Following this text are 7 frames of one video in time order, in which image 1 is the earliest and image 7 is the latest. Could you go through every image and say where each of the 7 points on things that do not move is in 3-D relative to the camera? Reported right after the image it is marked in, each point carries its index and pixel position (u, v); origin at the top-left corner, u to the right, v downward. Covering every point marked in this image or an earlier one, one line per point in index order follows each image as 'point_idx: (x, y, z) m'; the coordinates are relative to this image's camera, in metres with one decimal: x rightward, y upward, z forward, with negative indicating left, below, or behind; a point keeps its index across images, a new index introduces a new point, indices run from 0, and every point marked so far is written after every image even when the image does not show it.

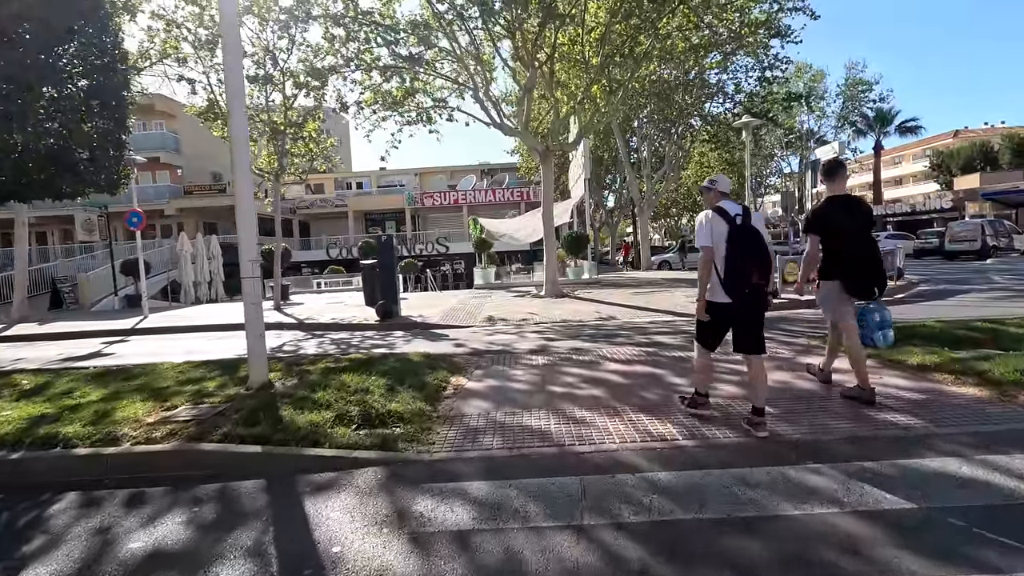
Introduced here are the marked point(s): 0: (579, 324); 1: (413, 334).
0: (+1.4, -0.8, +11.2) m
1: (-2.0, -1.0, +11.0) m
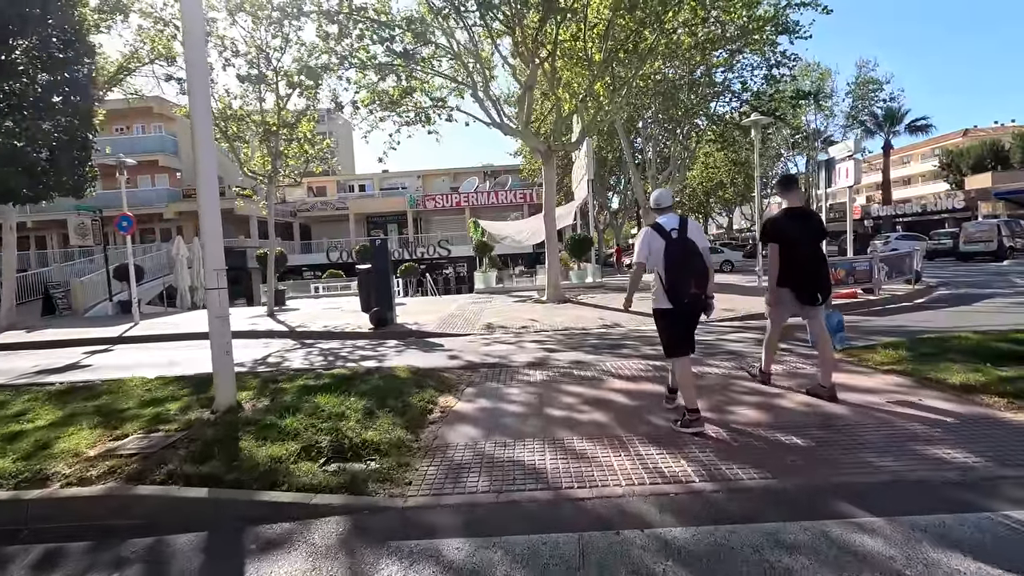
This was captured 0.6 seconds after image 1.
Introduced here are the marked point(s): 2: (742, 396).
0: (+1.4, -0.9, +10.6) m
1: (-2.1, -1.1, +10.4) m
2: (+2.3, -1.1, +5.3) m
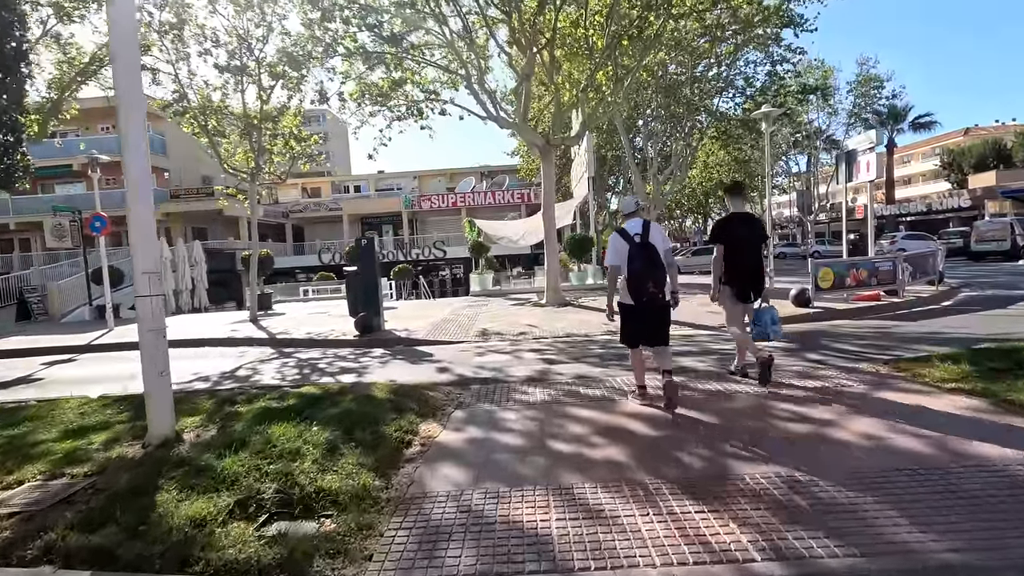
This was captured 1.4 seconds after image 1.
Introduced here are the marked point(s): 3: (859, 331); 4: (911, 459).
0: (+1.3, -1.0, +9.7) m
1: (-2.1, -1.2, +9.5) m
2: (+2.3, -1.1, +4.4) m
3: (+5.9, -0.7, +9.0) m
4: (+2.7, -1.2, +3.6) m
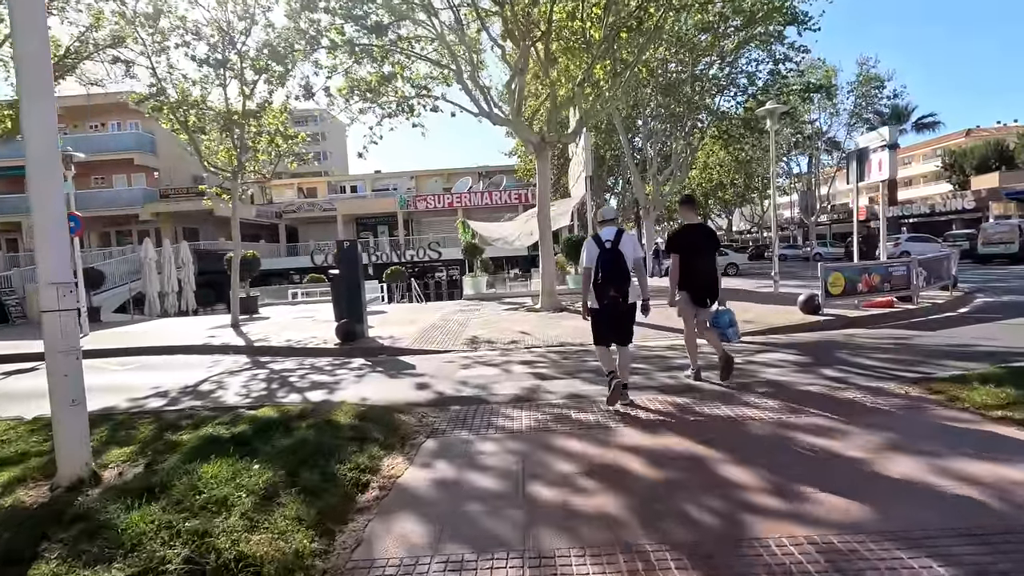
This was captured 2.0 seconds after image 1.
0: (+1.1, -1.1, +9.0) m
1: (-2.3, -1.3, +8.8) m
2: (+2.1, -1.2, +3.7) m
3: (+5.7, -0.9, +8.3) m
4: (+2.5, -1.3, +2.9) m
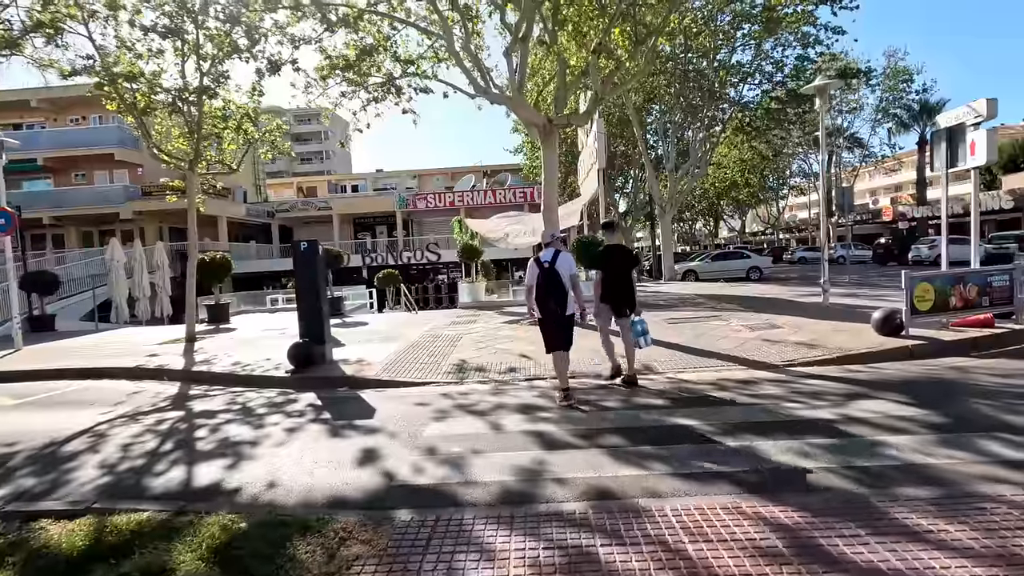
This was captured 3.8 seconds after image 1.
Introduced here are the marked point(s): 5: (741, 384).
0: (+1.1, -1.3, +6.7) m
1: (-2.4, -1.5, +6.6) m
2: (+2.0, -1.4, +1.5) m
3: (+5.7, -1.1, +6.0) m
4: (+2.4, -1.5, +0.7) m
5: (+2.9, -1.2, +6.8) m
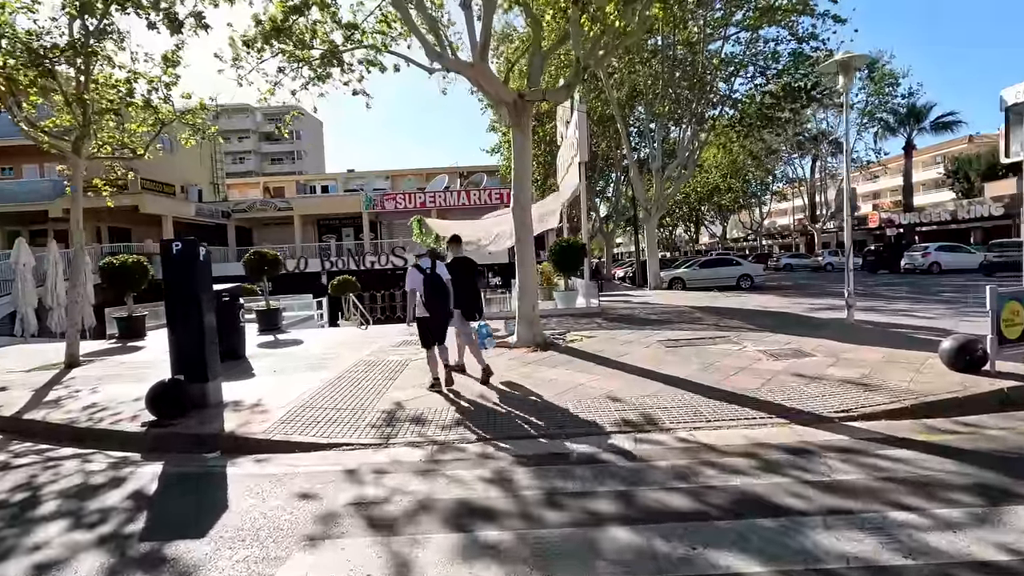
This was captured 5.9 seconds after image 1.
0: (+0.5, -1.5, +4.4) m
1: (-2.9, -1.7, +4.1) m
2: (+1.7, -1.6, -0.8) m
3: (+5.2, -1.3, +3.9) m
4: (+2.1, -1.6, -1.6) m
5: (+2.4, -1.4, +4.5) m
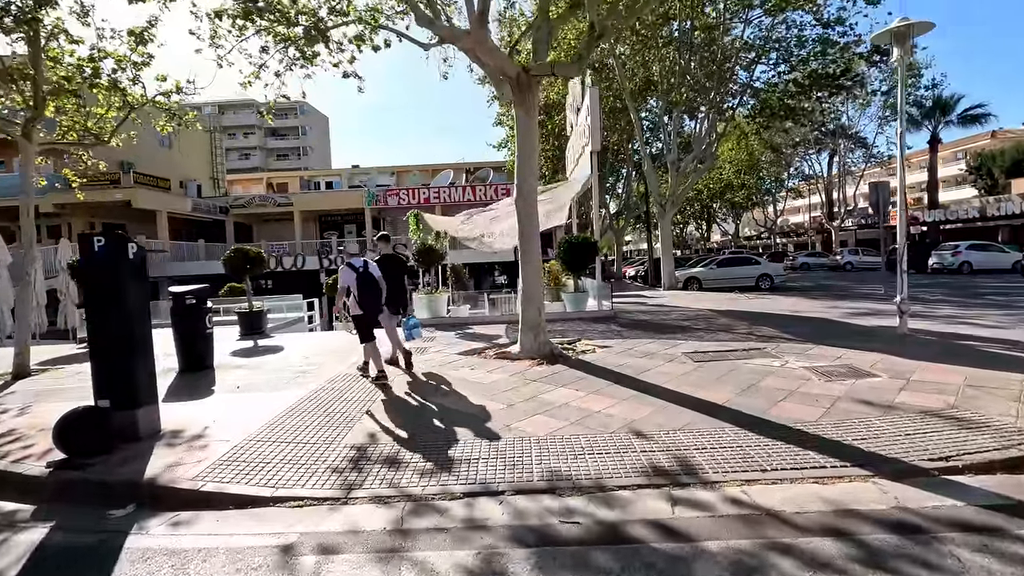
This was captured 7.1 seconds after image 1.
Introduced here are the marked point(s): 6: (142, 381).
0: (+0.5, -1.6, +3.1) m
1: (-2.9, -1.7, +2.9) m
2: (+1.6, -1.7, -2.1) m
3: (+5.1, -1.4, +2.5) m
4: (+2.0, -1.7, -2.9) m
5: (+2.4, -1.5, +3.2) m
6: (-3.8, -0.9, +5.5) m
